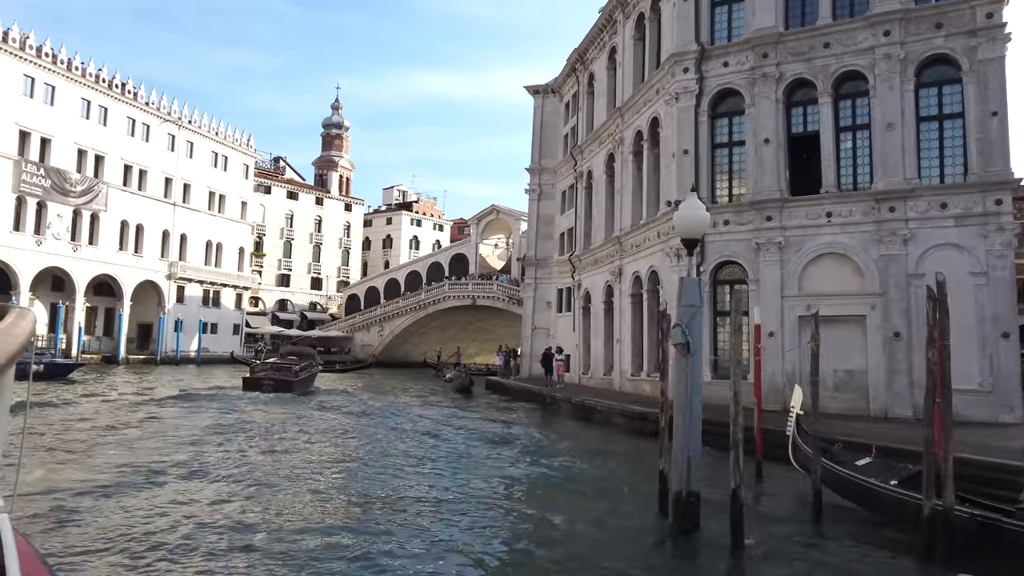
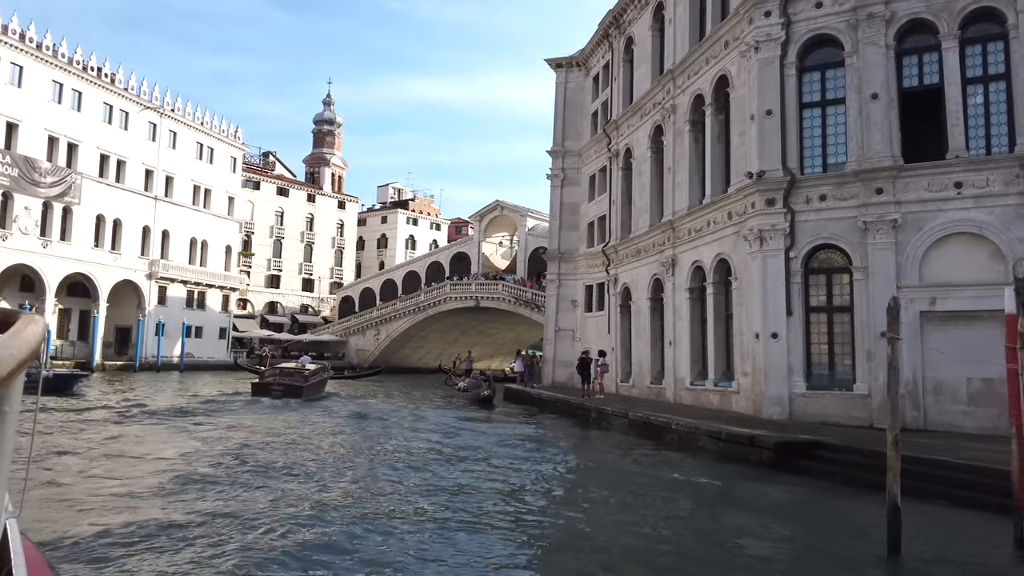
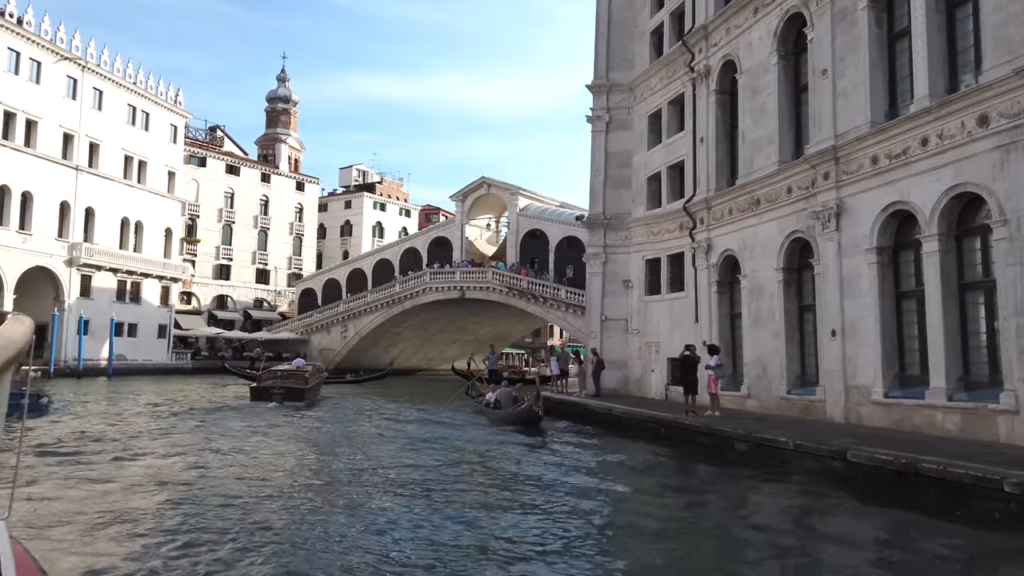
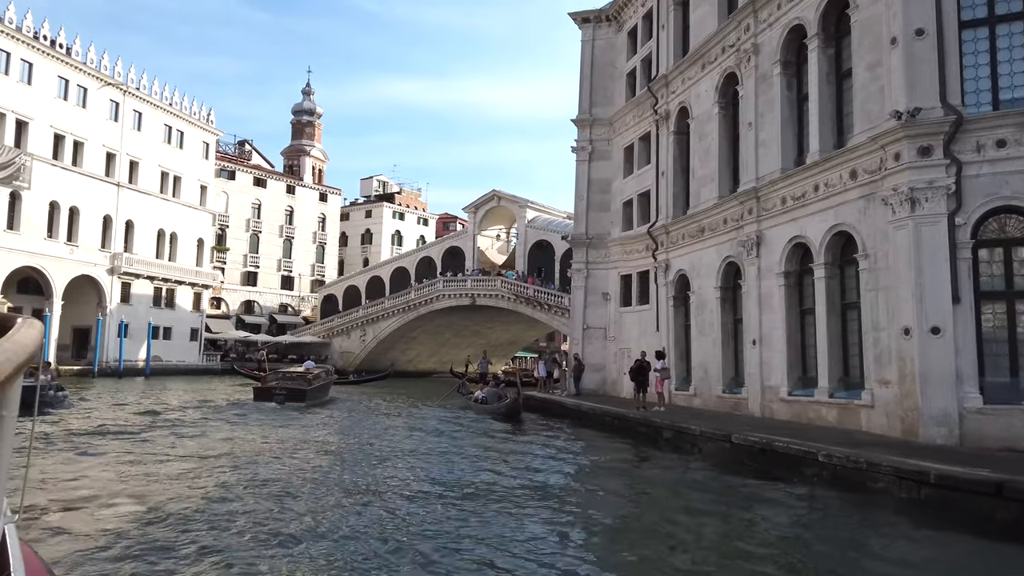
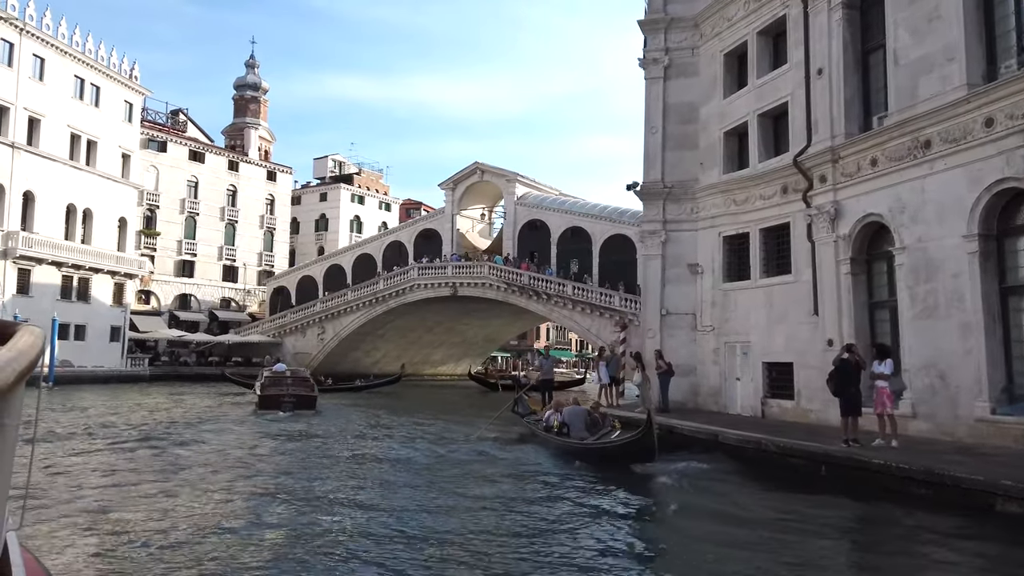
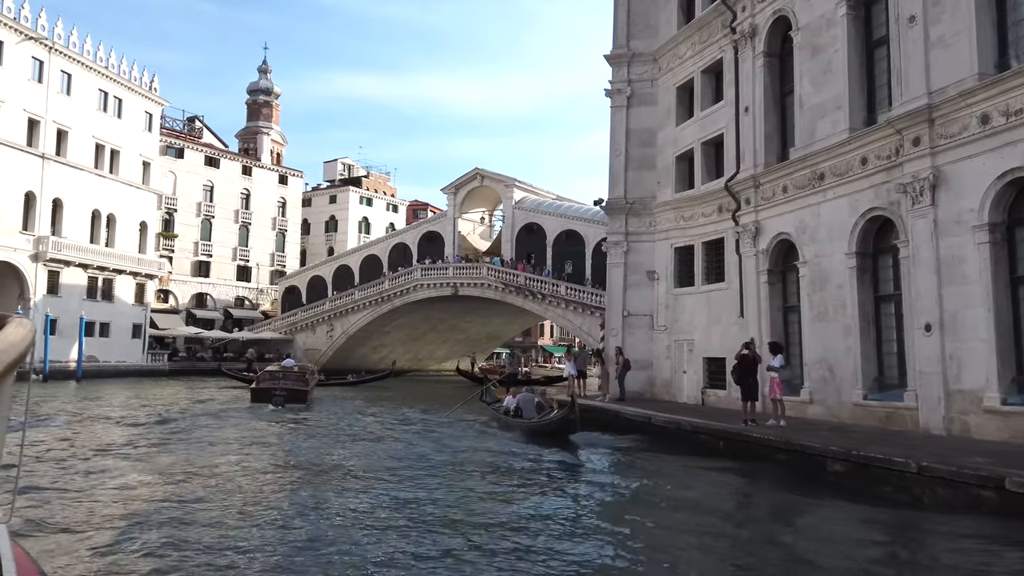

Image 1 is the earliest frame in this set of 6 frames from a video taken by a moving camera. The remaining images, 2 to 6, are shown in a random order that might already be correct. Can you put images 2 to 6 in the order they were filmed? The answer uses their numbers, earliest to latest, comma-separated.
2, 4, 3, 6, 5
